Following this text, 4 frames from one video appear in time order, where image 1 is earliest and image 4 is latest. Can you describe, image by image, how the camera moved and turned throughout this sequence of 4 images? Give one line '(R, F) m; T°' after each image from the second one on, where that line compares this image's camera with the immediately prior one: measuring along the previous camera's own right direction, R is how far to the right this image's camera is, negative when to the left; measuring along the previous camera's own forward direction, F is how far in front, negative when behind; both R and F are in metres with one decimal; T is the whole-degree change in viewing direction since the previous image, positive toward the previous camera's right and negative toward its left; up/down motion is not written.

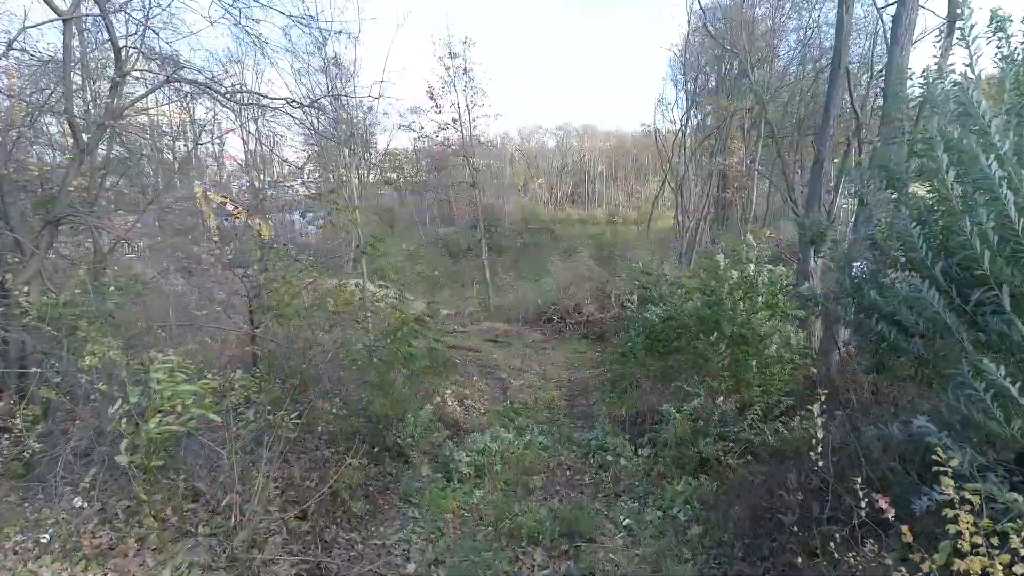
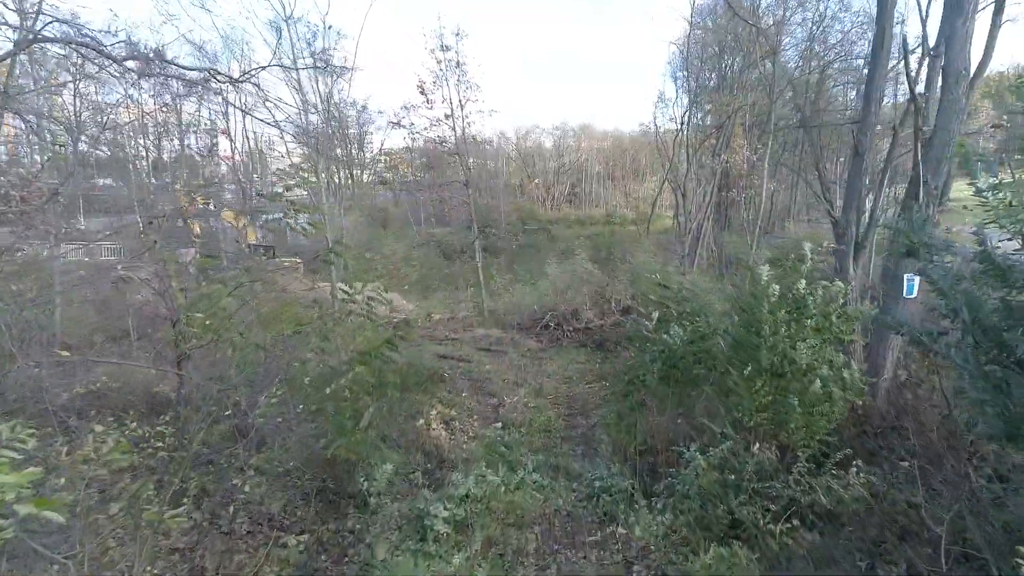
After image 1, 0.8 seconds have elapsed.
(0.0, +0.8) m; 0°
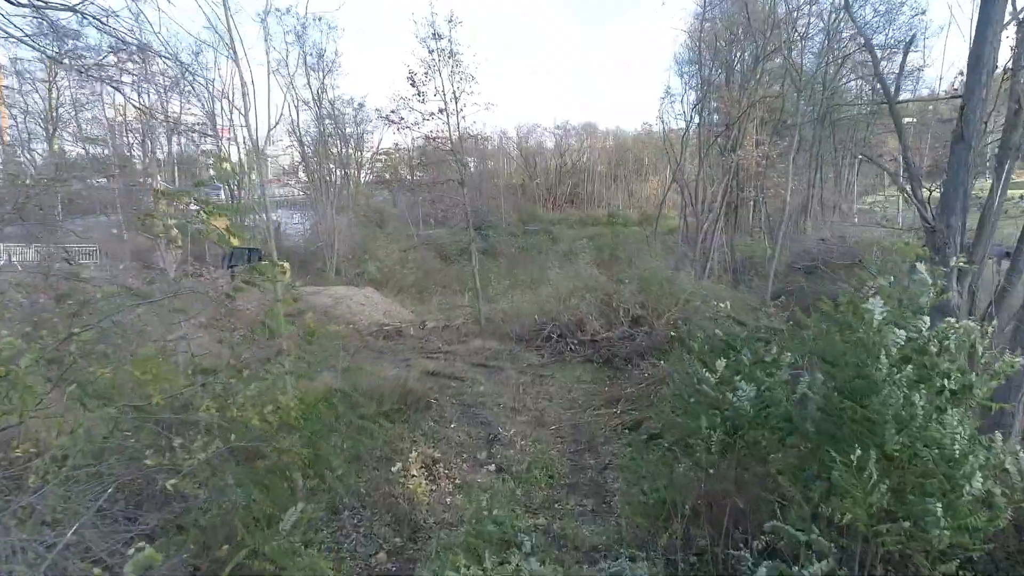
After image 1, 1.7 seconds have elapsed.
(+0.1, +1.2) m; 0°
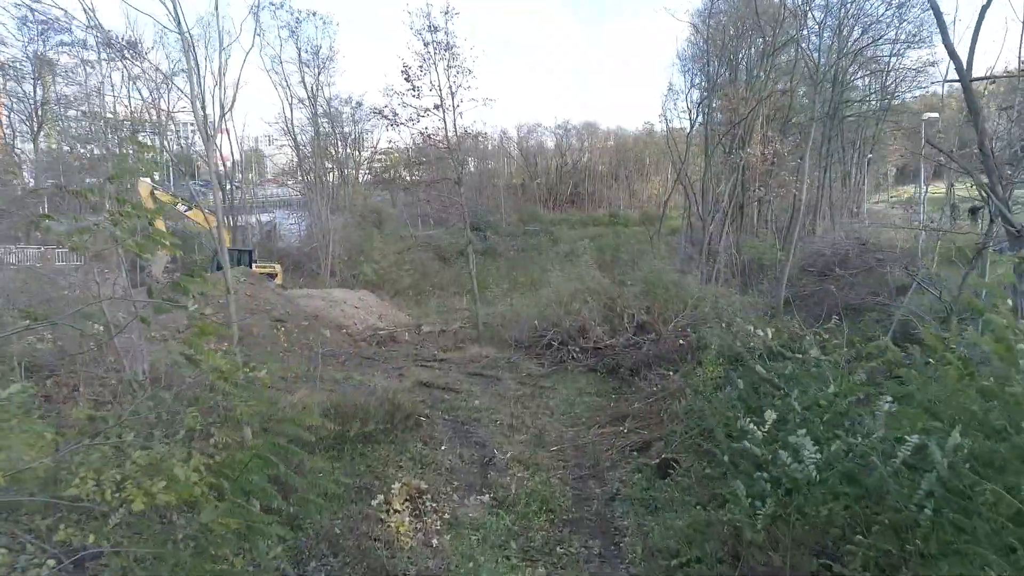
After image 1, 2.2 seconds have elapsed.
(0.0, +0.7) m; 0°
